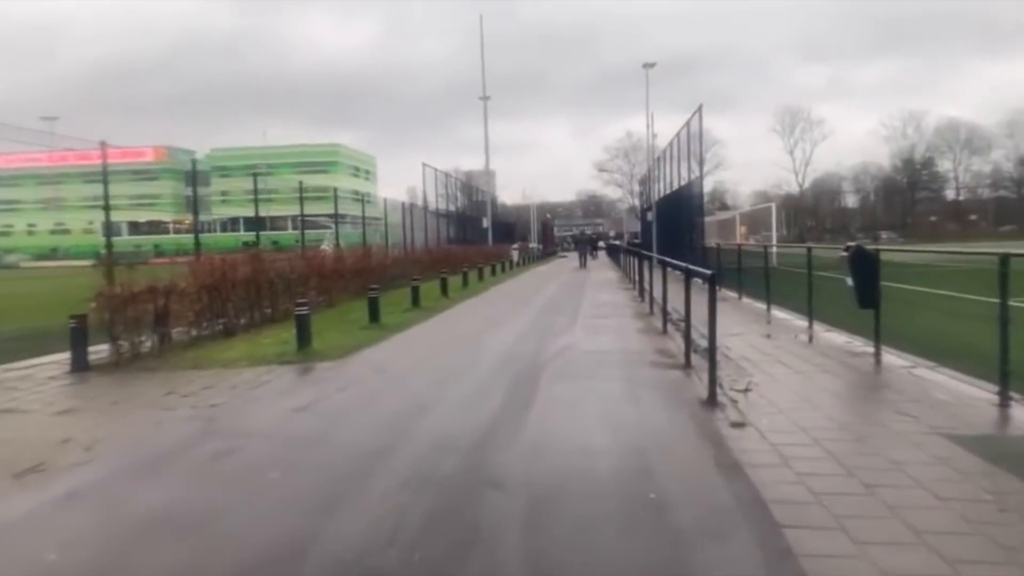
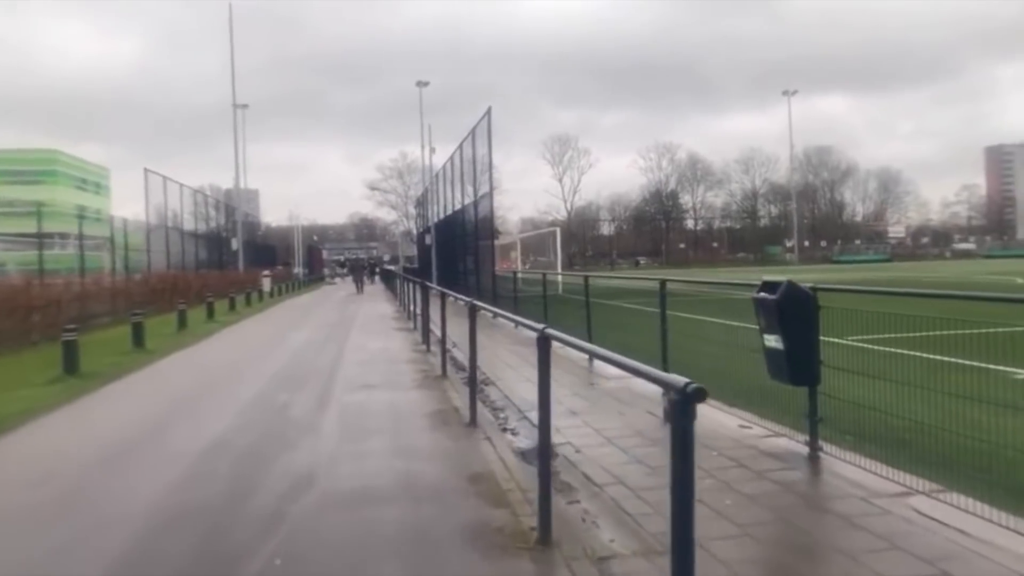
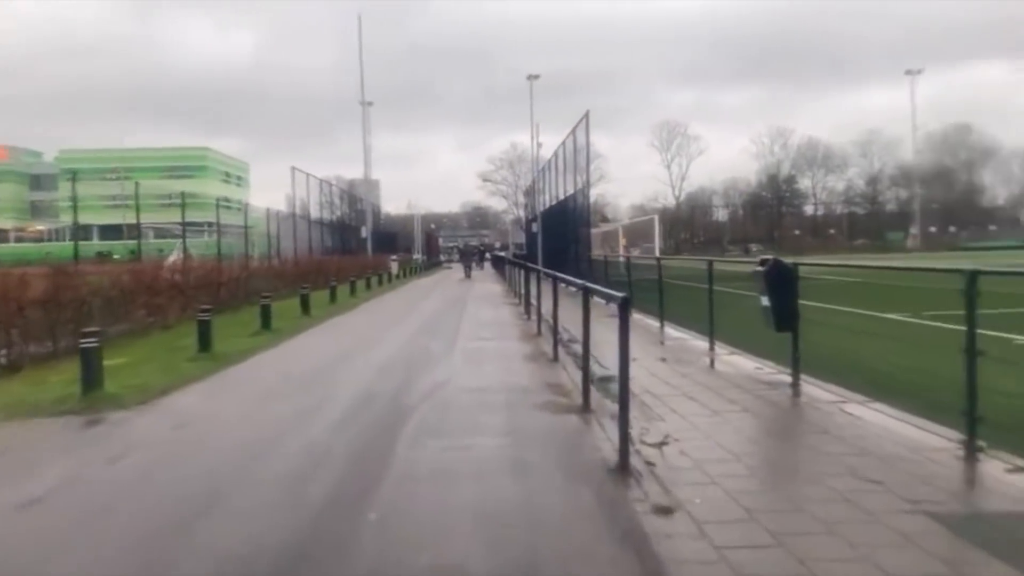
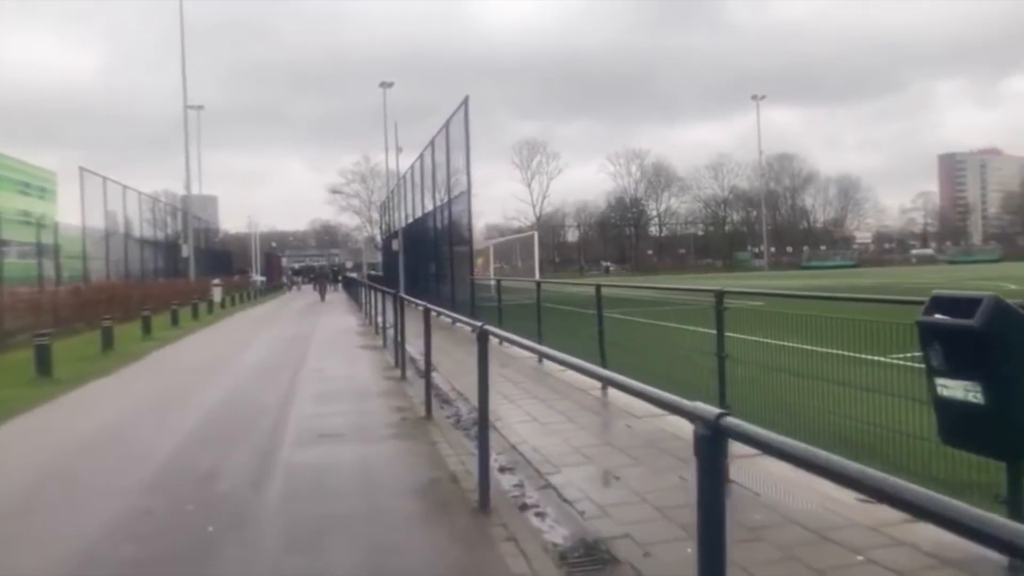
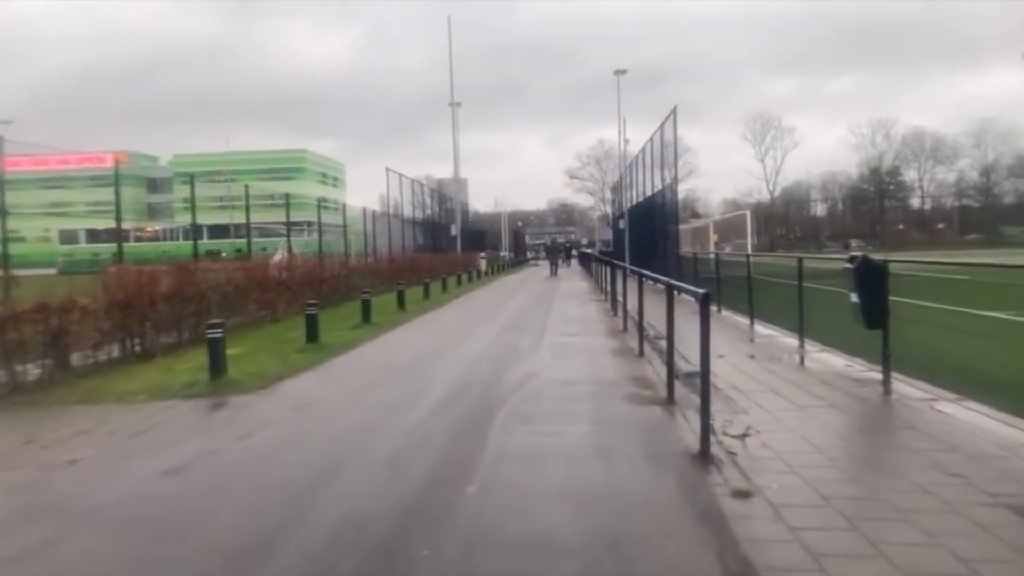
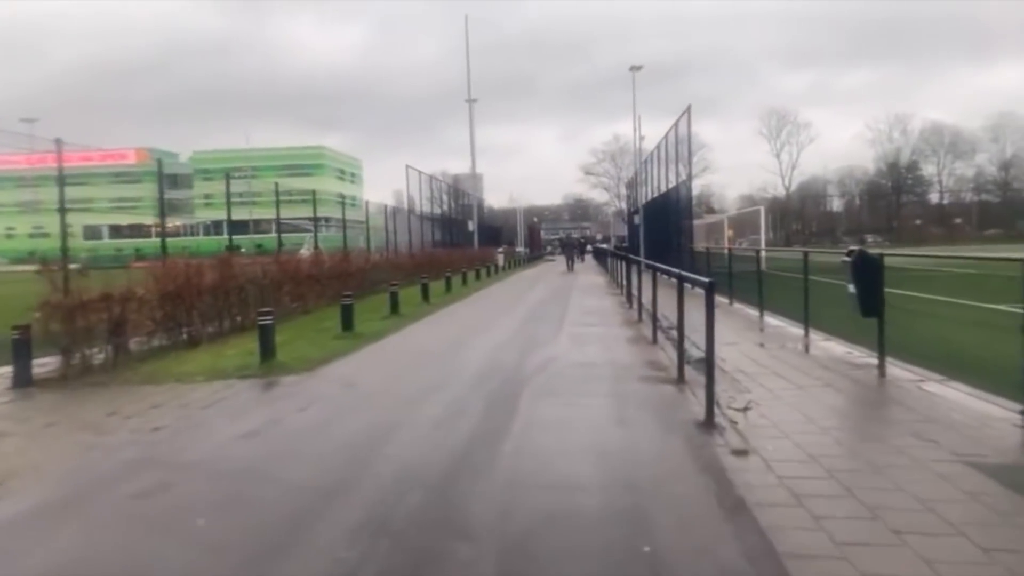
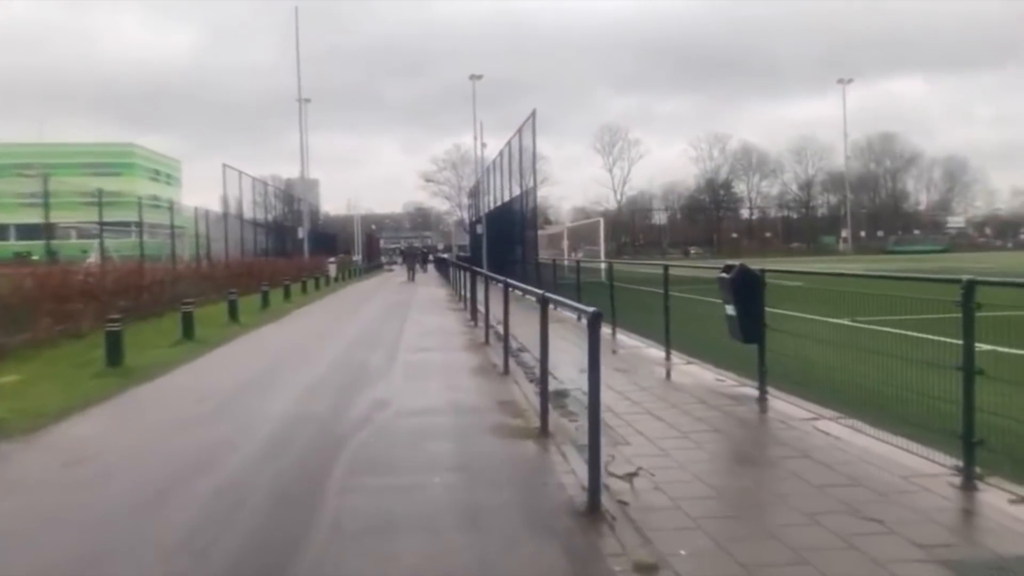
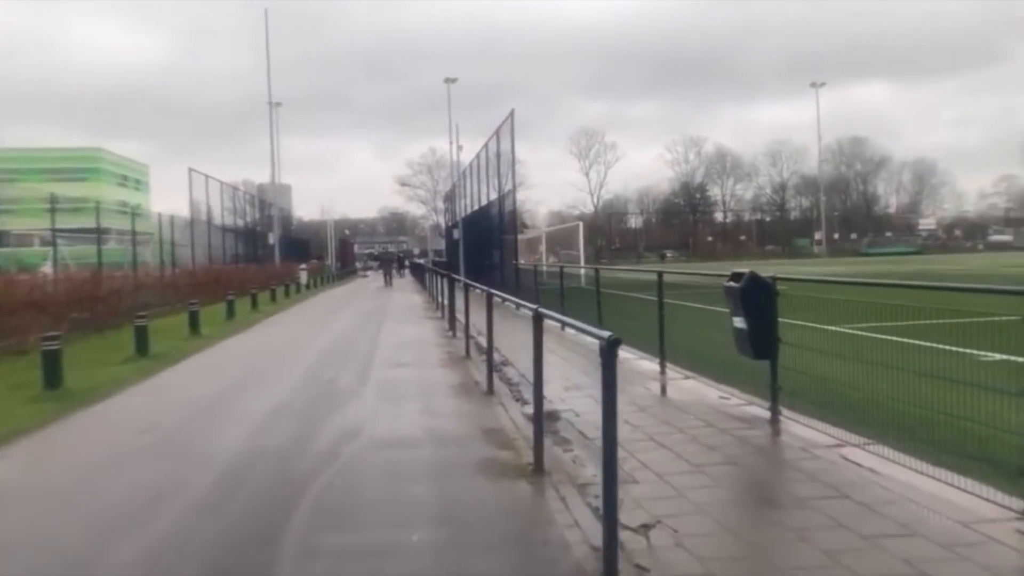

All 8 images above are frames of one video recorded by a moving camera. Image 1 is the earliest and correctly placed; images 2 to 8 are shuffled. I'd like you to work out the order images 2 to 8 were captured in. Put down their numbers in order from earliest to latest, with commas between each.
6, 5, 3, 7, 8, 2, 4
